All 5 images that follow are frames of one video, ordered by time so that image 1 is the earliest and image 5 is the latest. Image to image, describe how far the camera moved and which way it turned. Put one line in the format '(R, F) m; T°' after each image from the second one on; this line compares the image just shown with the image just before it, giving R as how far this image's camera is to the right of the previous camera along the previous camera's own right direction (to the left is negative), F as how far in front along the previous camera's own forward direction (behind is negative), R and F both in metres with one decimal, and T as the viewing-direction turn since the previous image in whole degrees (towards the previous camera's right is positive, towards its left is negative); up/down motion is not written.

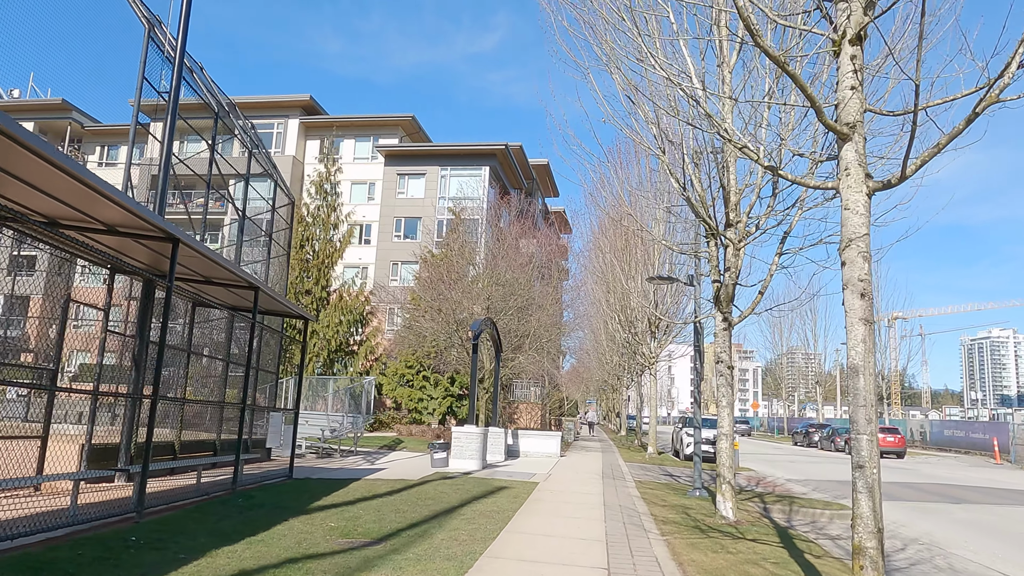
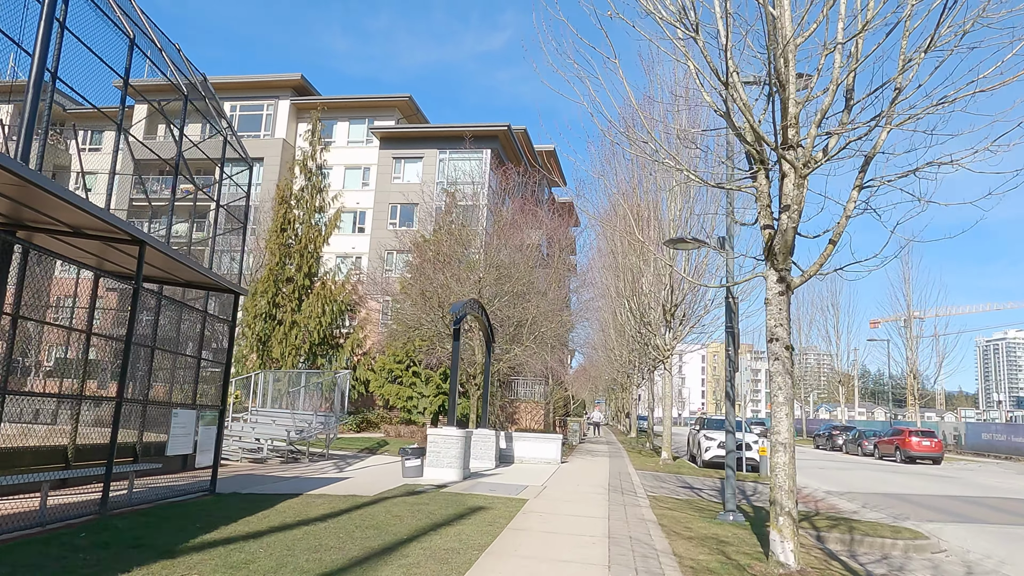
(+0.3, +2.5) m; -1°
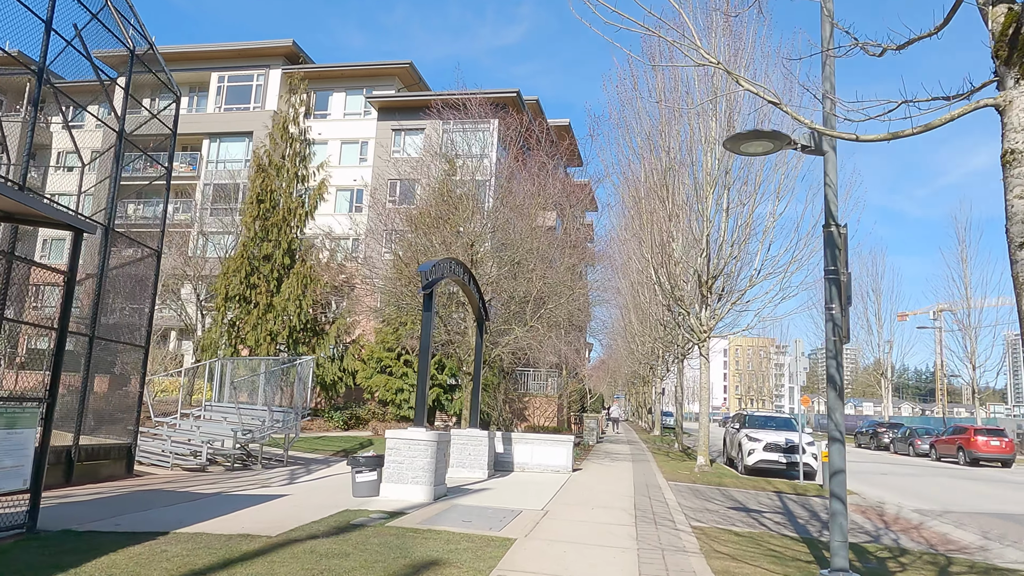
(+0.3, +3.4) m; -1°
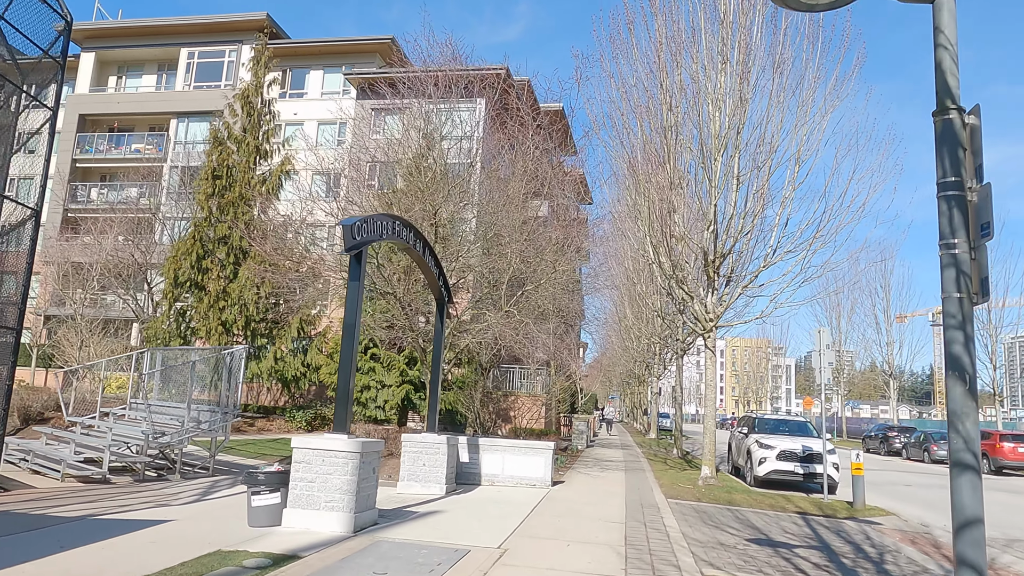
(+0.4, +2.3) m; 0°
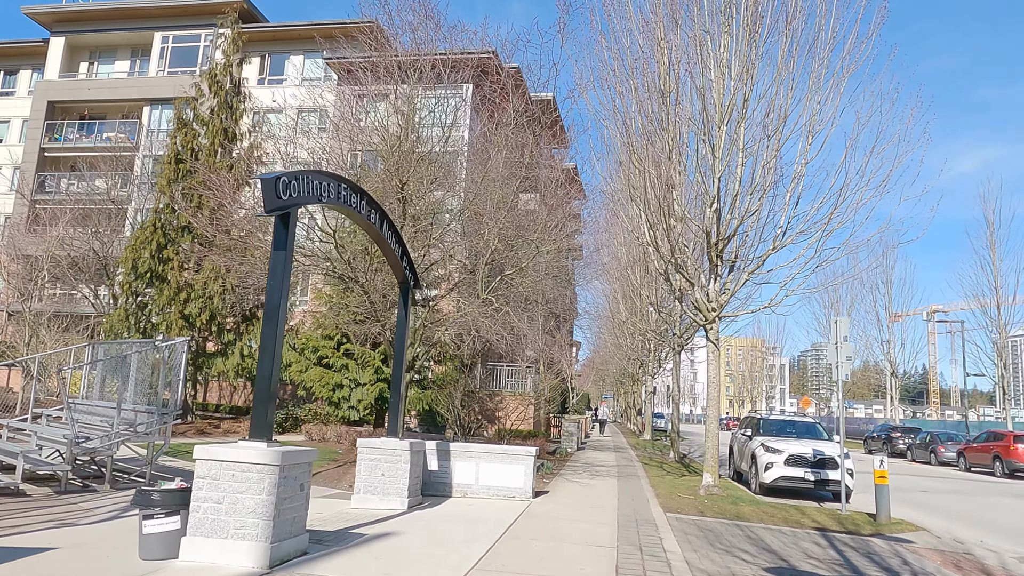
(+0.2, +1.4) m; 0°
